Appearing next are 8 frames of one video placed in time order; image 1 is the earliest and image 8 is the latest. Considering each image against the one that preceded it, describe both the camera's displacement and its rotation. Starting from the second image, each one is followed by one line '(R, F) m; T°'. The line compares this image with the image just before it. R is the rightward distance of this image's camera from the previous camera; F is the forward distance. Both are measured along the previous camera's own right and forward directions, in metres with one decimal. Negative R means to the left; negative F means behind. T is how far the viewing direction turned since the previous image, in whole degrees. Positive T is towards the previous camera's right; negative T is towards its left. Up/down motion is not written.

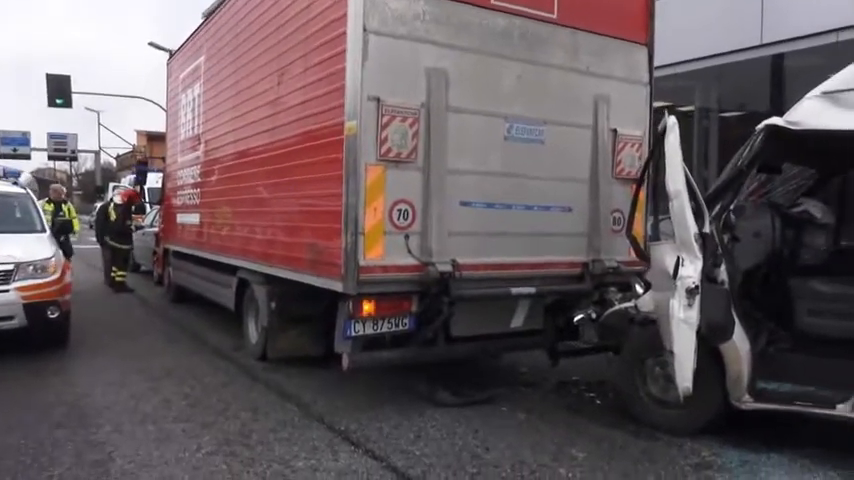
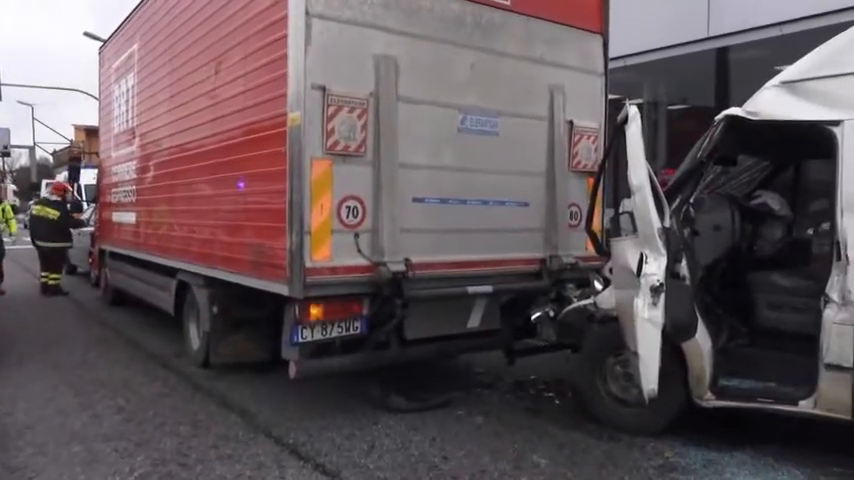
(0.0, +0.3) m; +4°
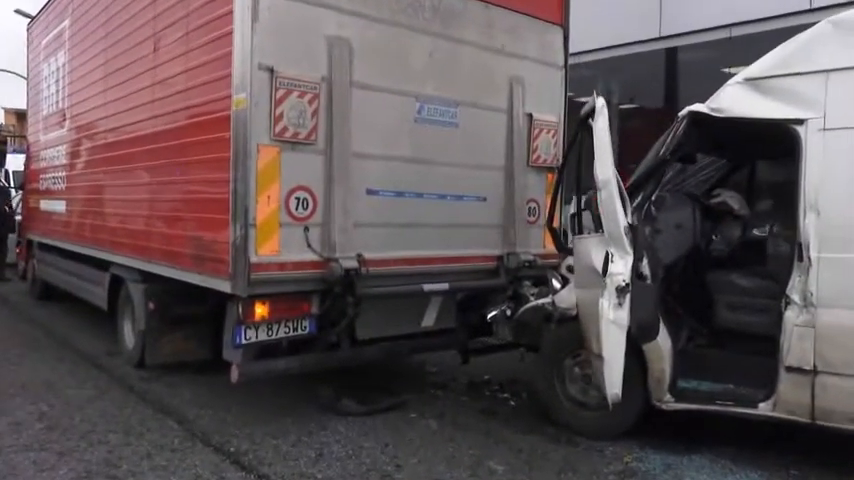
(-0.1, +0.3) m; +5°
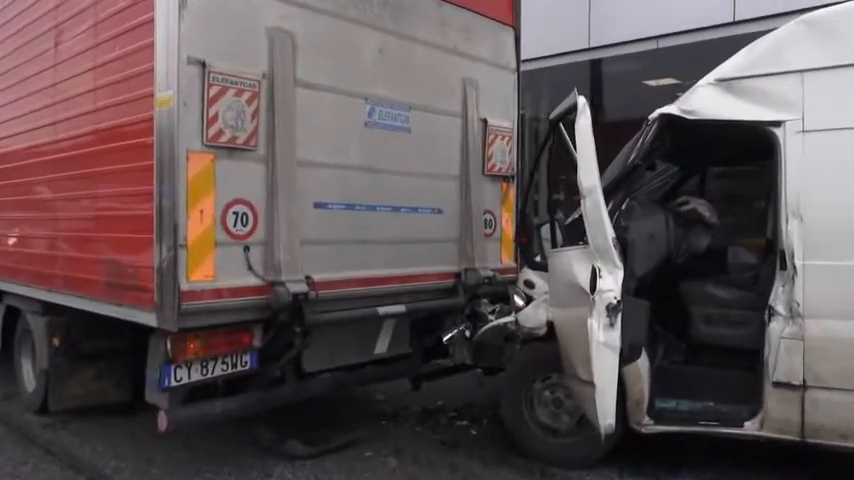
(-0.3, +0.6) m; +7°
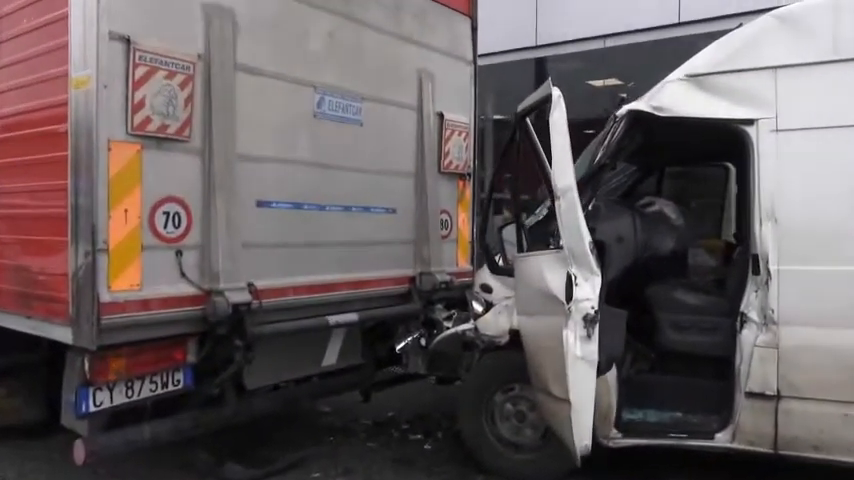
(-0.1, +0.4) m; +5°
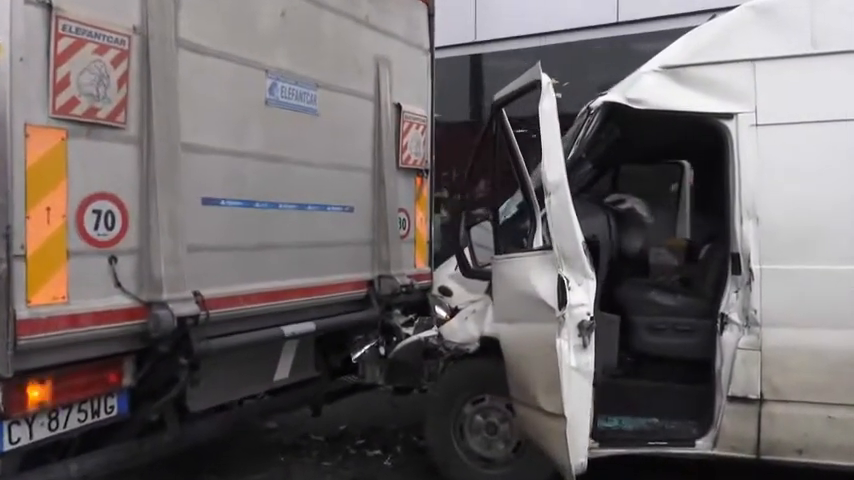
(-0.3, +0.4) m; +6°
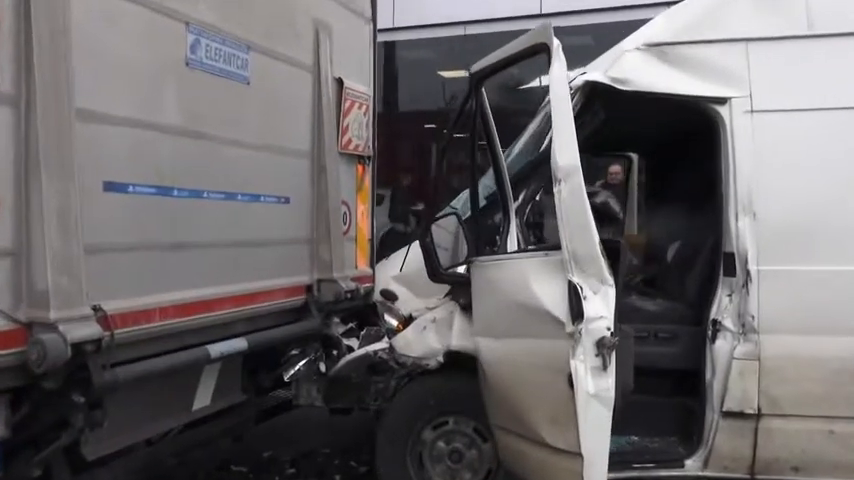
(-0.4, +0.8) m; +9°
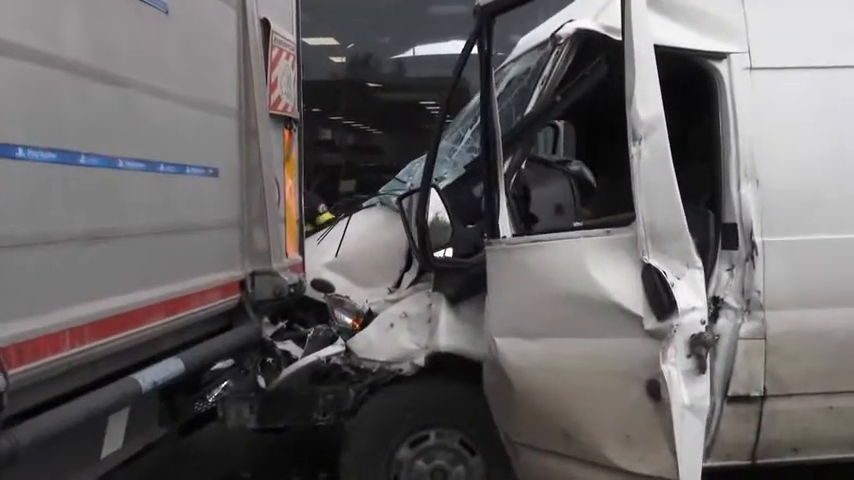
(-0.7, +0.8) m; +13°
